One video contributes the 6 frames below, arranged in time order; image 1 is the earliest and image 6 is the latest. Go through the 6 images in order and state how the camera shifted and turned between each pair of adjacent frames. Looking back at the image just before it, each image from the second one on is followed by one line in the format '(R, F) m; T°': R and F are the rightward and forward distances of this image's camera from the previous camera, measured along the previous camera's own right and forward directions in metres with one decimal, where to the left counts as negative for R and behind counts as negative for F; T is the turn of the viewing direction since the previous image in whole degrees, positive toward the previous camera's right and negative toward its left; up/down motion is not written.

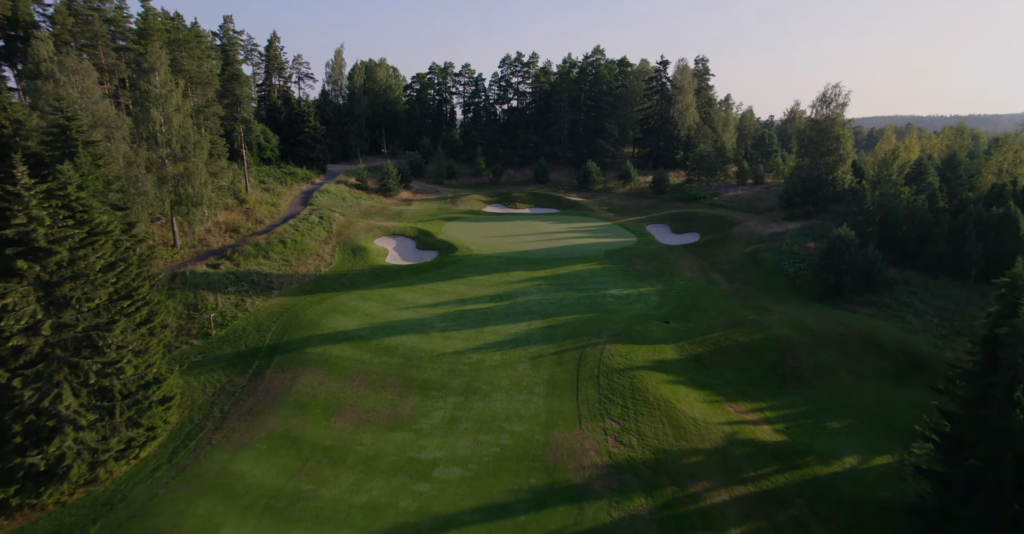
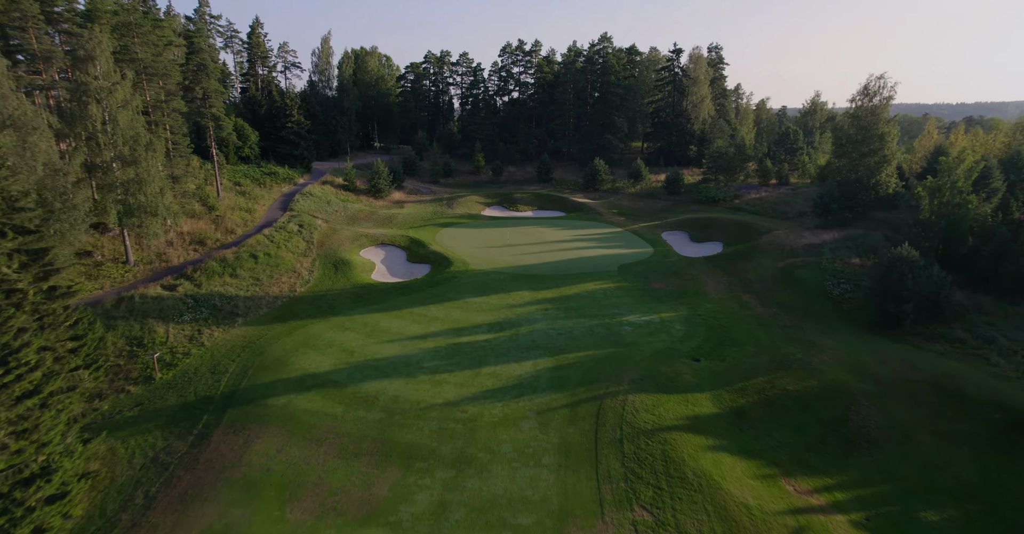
(-0.1, +4.3) m; 0°
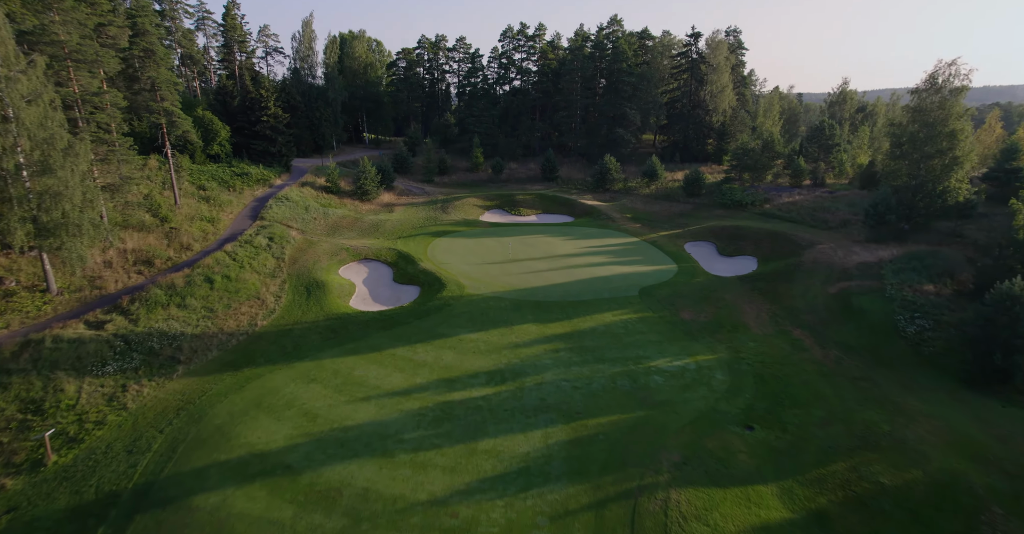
(-0.1, +5.0) m; 0°
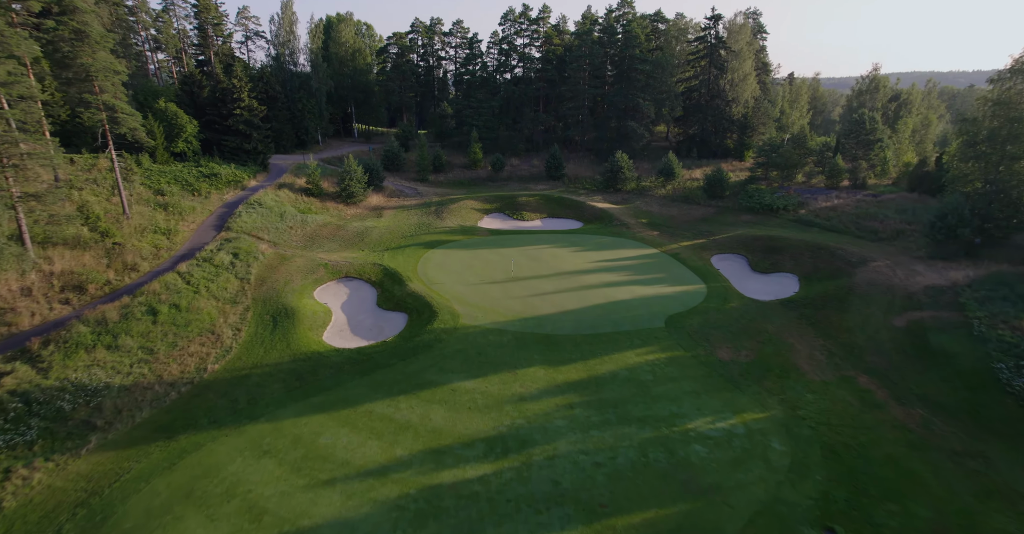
(-0.1, +4.5) m; 0°
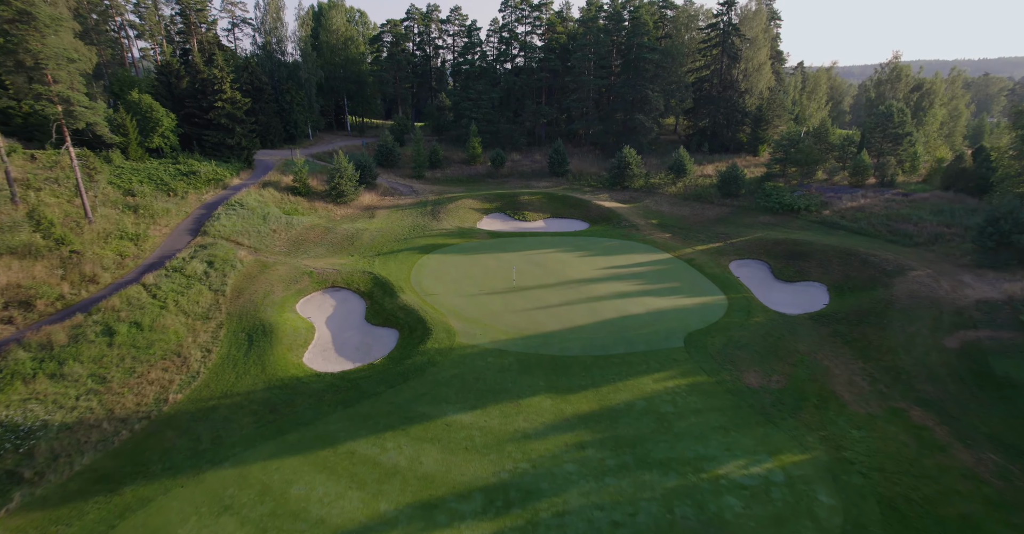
(-0.1, +2.5) m; 0°
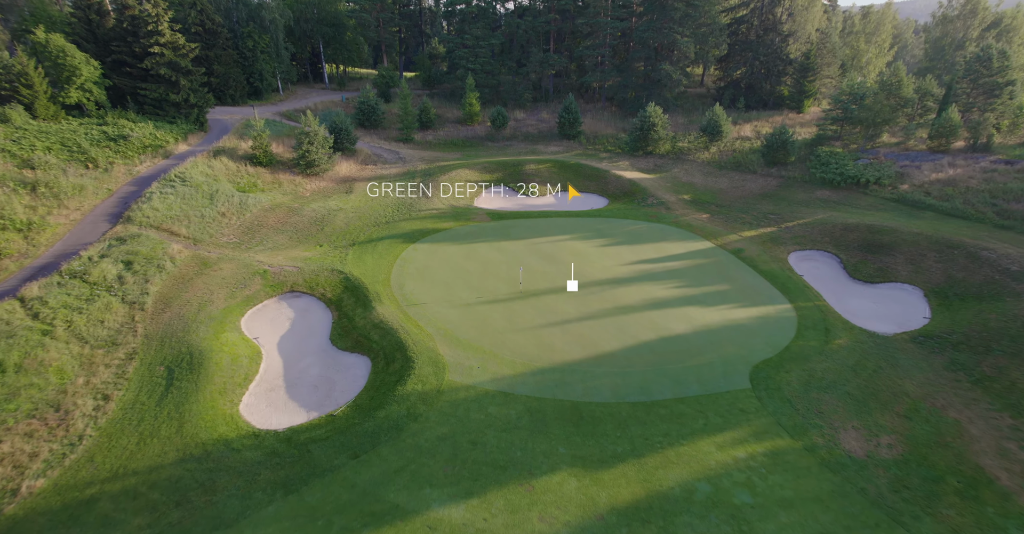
(-0.2, +6.0) m; 0°
